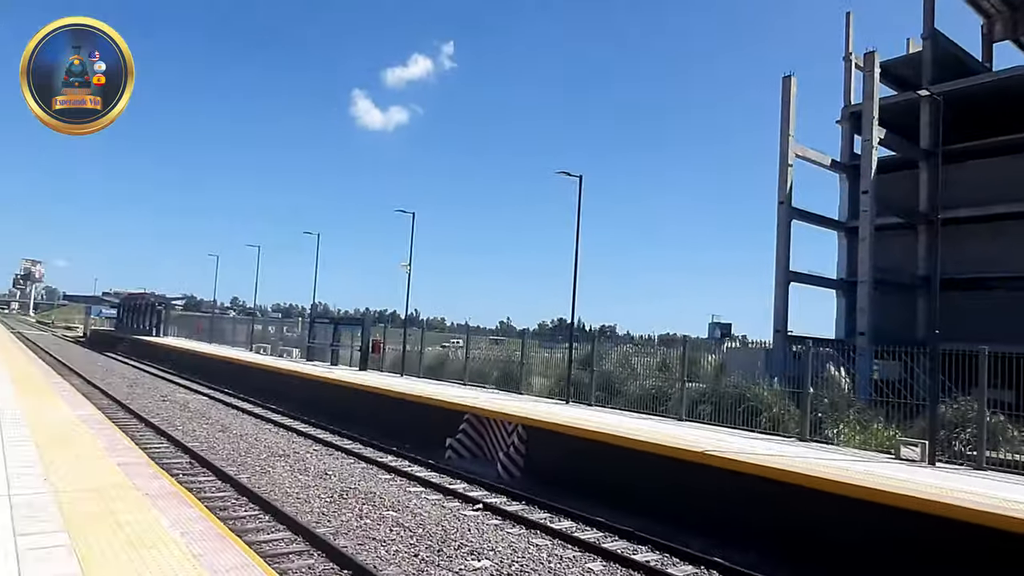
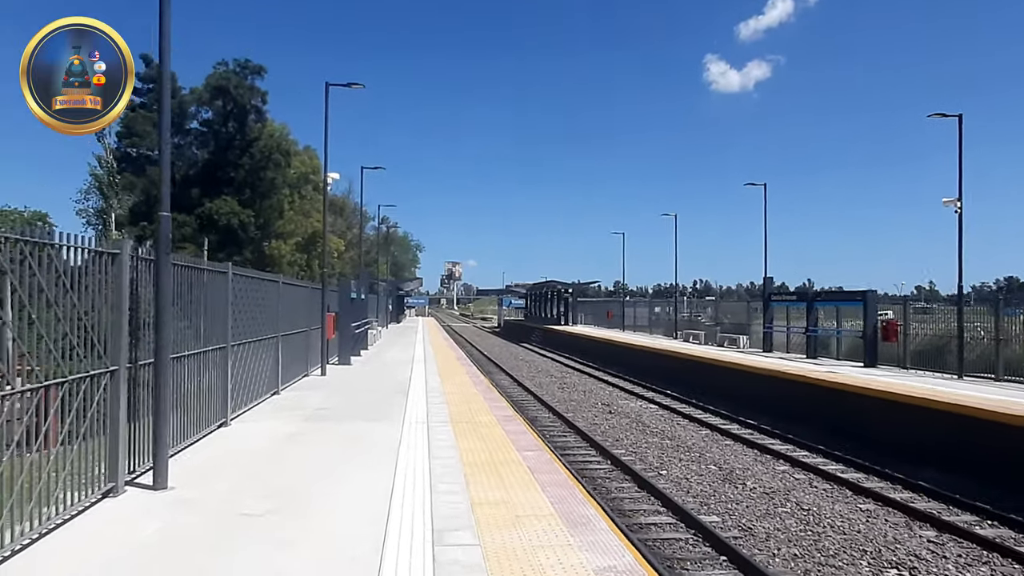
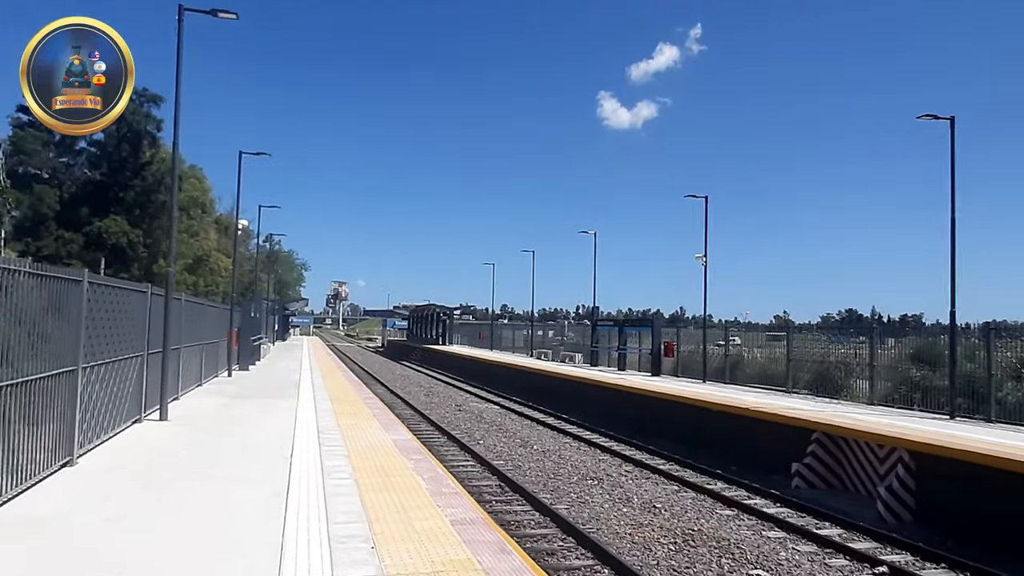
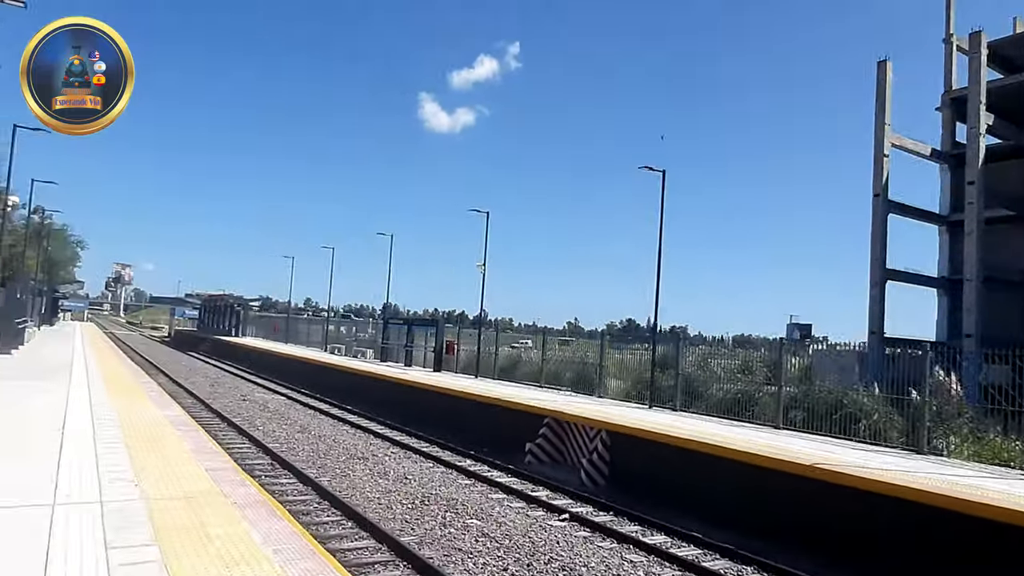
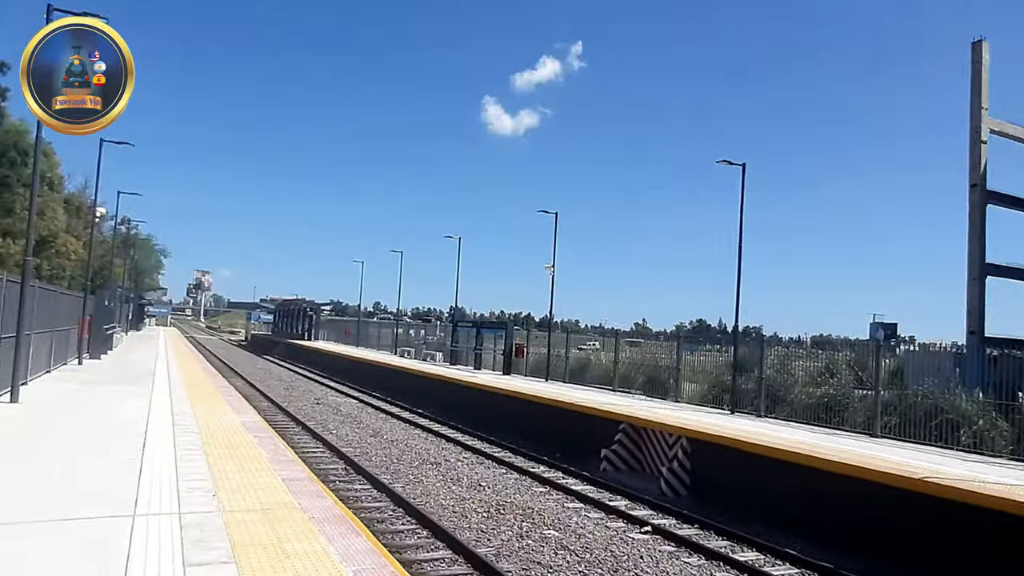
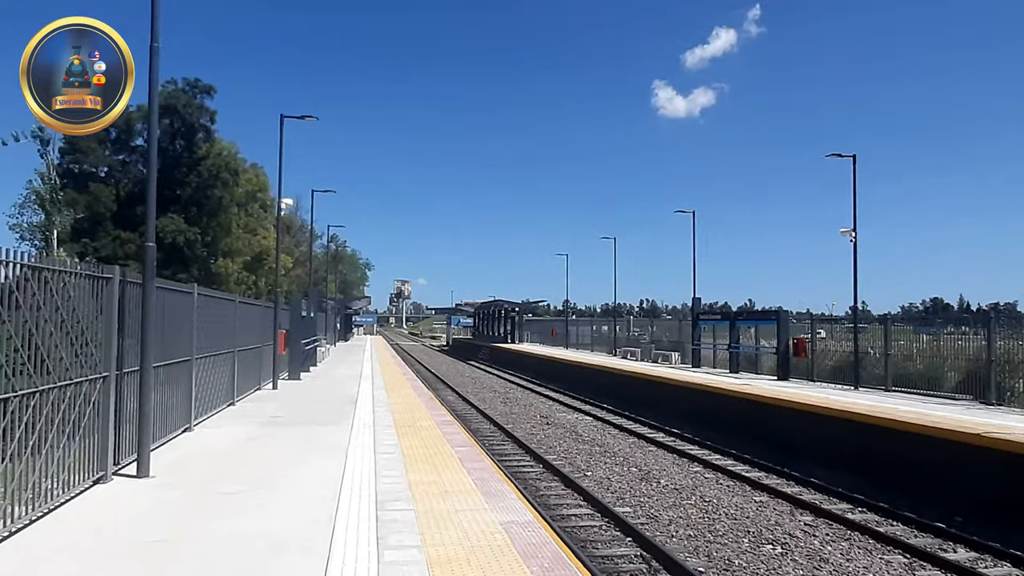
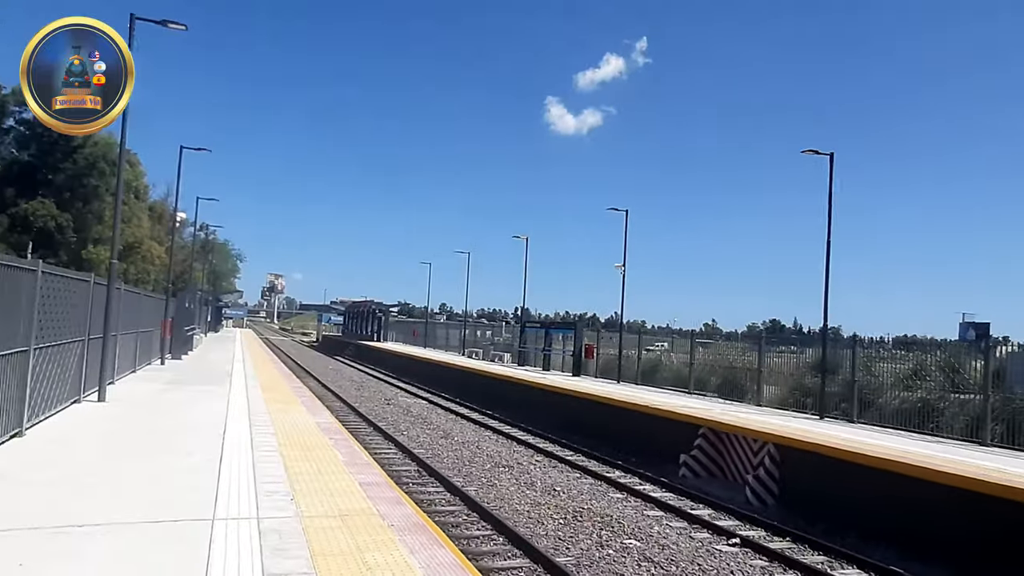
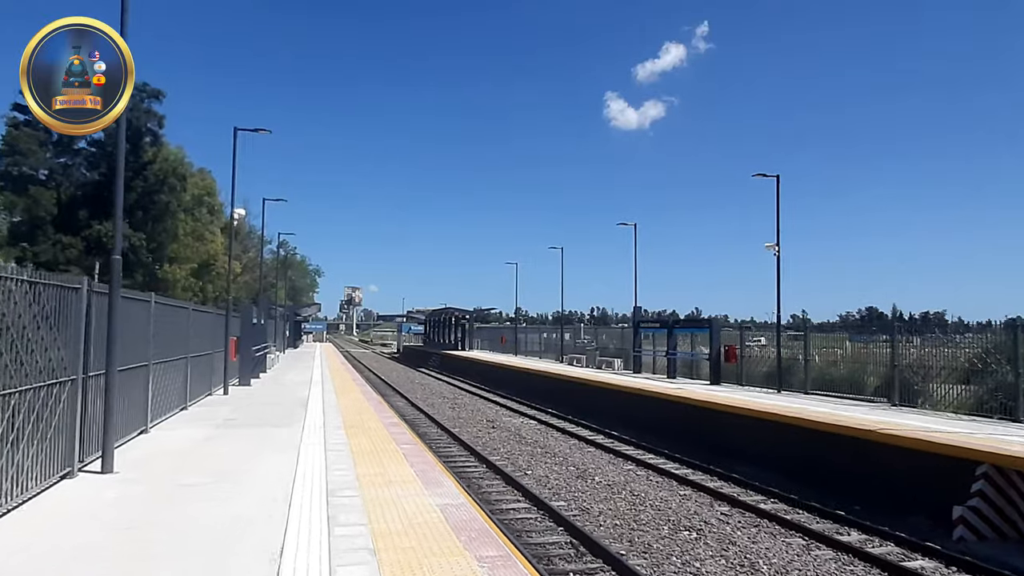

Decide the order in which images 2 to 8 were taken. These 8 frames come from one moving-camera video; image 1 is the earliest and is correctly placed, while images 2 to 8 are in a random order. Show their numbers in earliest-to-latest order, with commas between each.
4, 5, 7, 3, 8, 6, 2
